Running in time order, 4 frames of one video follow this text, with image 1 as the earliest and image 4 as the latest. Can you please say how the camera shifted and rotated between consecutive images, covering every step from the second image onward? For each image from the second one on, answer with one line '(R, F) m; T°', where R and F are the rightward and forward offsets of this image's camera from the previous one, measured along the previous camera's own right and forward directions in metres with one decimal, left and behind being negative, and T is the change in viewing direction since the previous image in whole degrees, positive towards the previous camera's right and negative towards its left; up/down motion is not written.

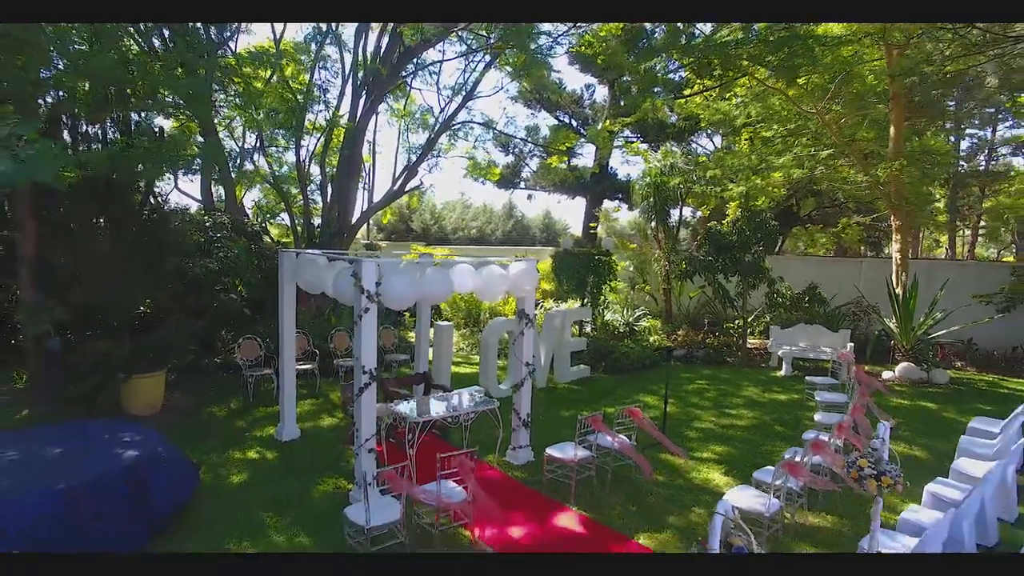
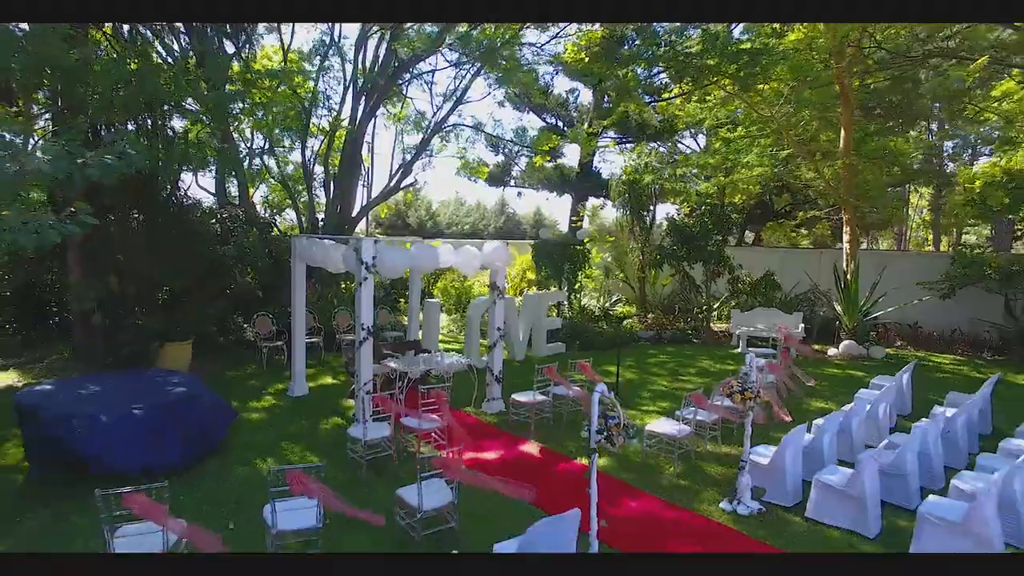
(+0.5, -1.3) m; 0°
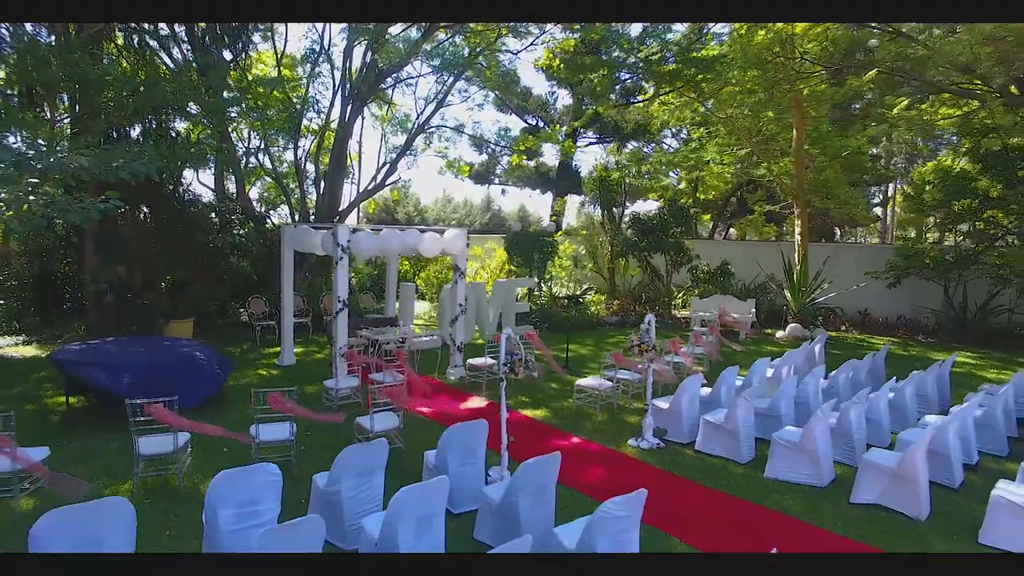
(+0.9, -1.1) m; 0°
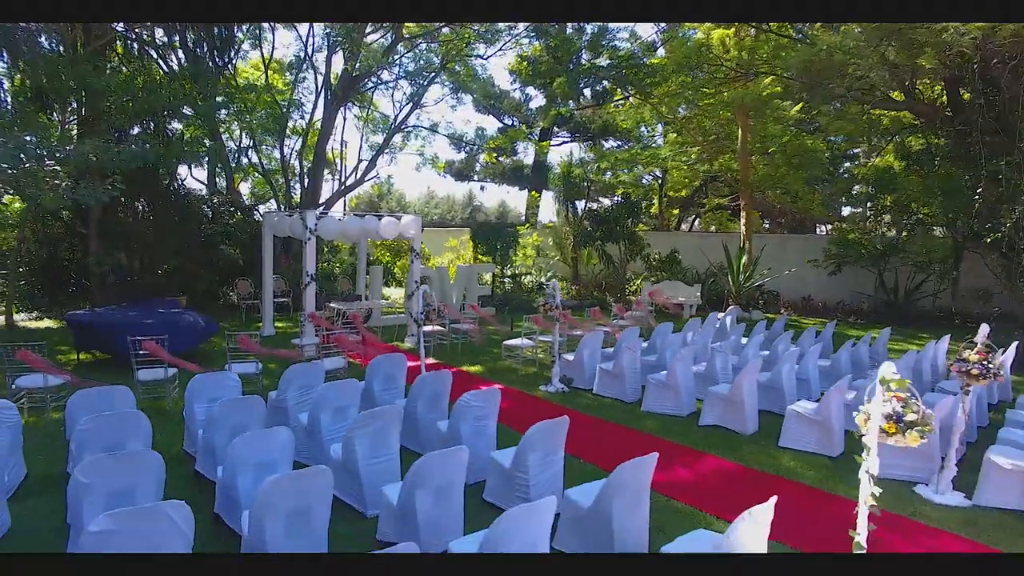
(+1.4, -1.4) m; 0°
